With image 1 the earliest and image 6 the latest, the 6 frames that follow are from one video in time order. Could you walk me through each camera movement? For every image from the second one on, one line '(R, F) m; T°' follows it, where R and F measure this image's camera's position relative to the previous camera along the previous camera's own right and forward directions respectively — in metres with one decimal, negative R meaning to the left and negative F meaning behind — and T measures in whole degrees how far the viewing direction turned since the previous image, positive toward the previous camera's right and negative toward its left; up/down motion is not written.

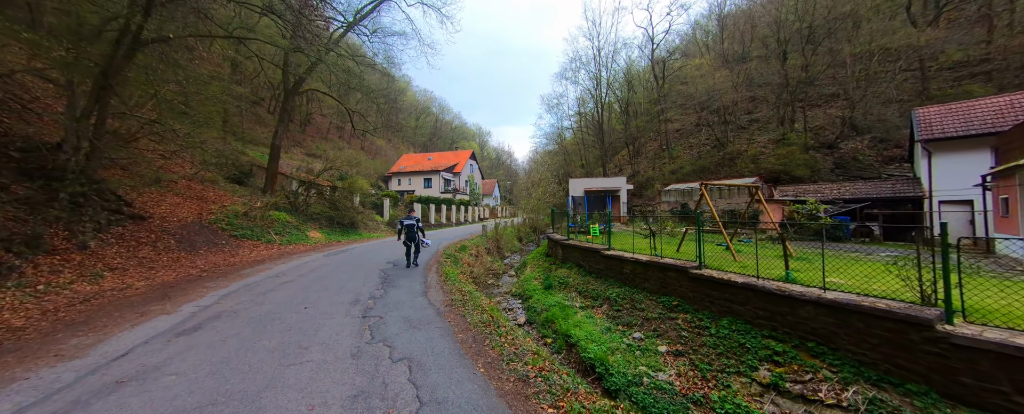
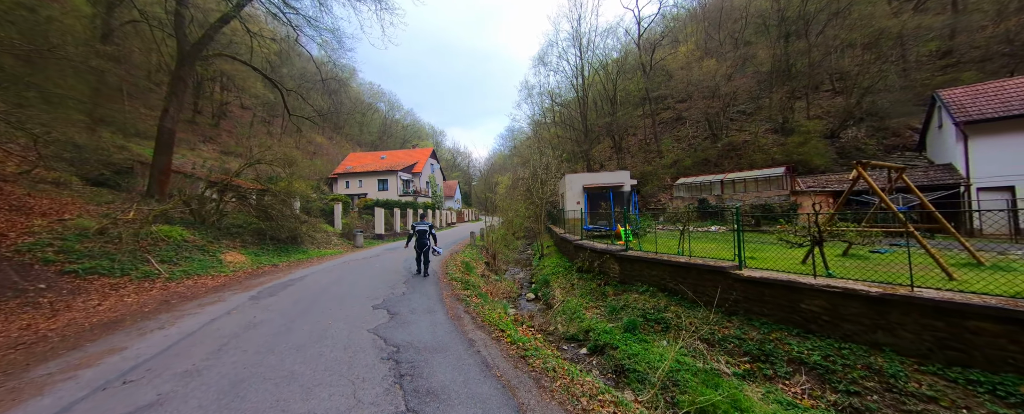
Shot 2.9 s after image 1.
(-2.0, +3.4) m; +9°
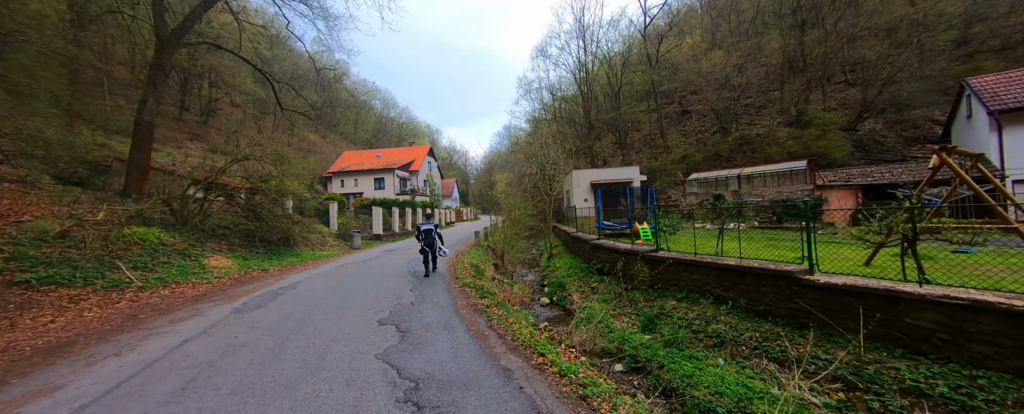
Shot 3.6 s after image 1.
(-0.5, +0.8) m; +1°
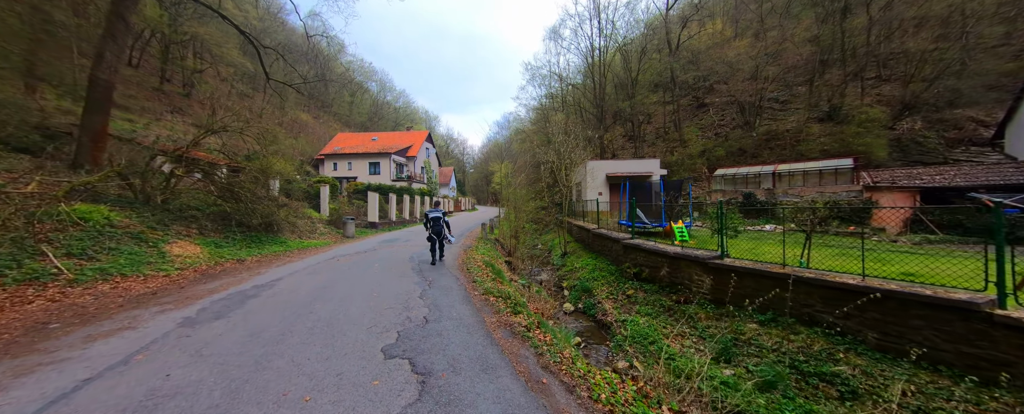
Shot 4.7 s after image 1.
(-0.7, +1.4) m; +1°
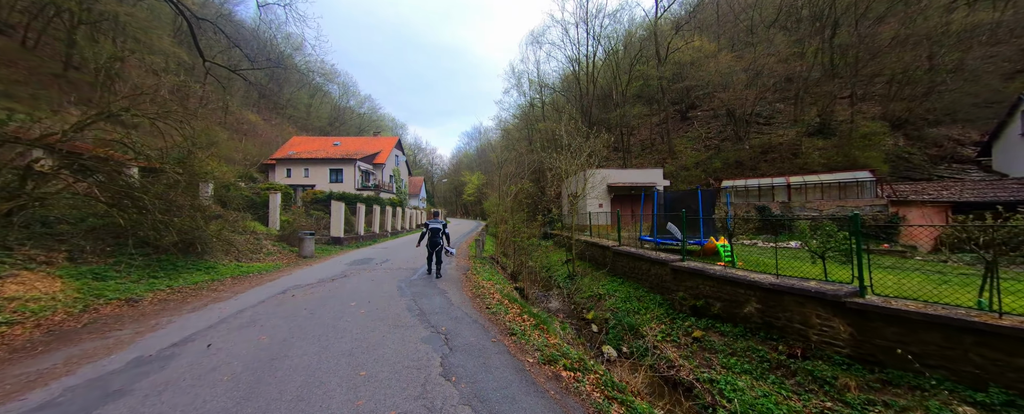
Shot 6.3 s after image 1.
(-1.2, +2.0) m; +6°
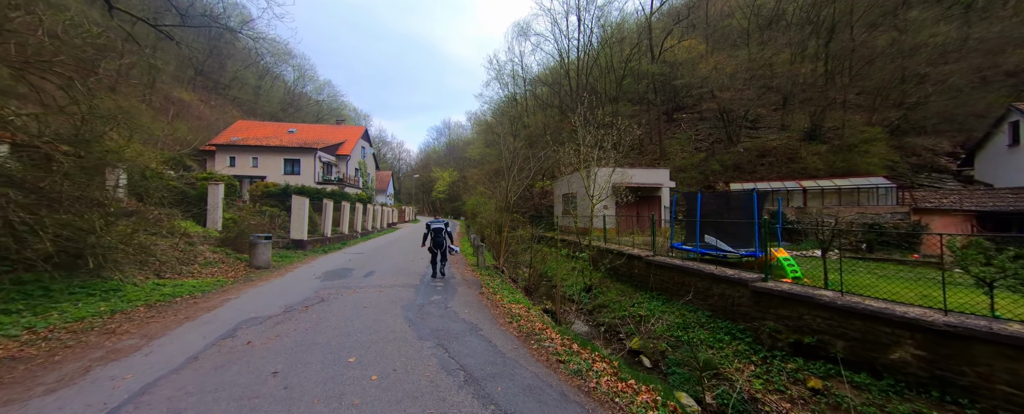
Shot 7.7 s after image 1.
(-1.4, +1.8) m; +6°
